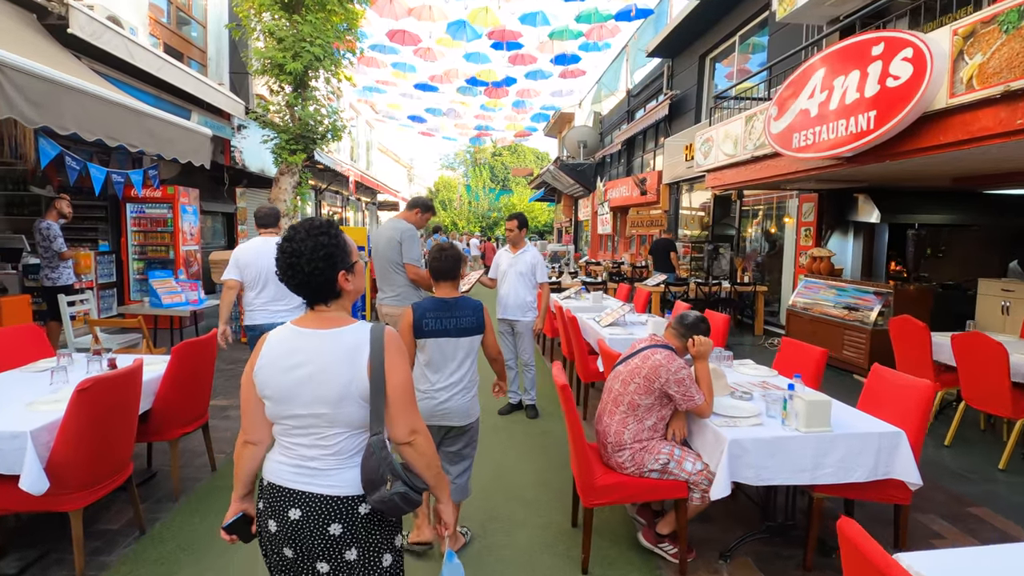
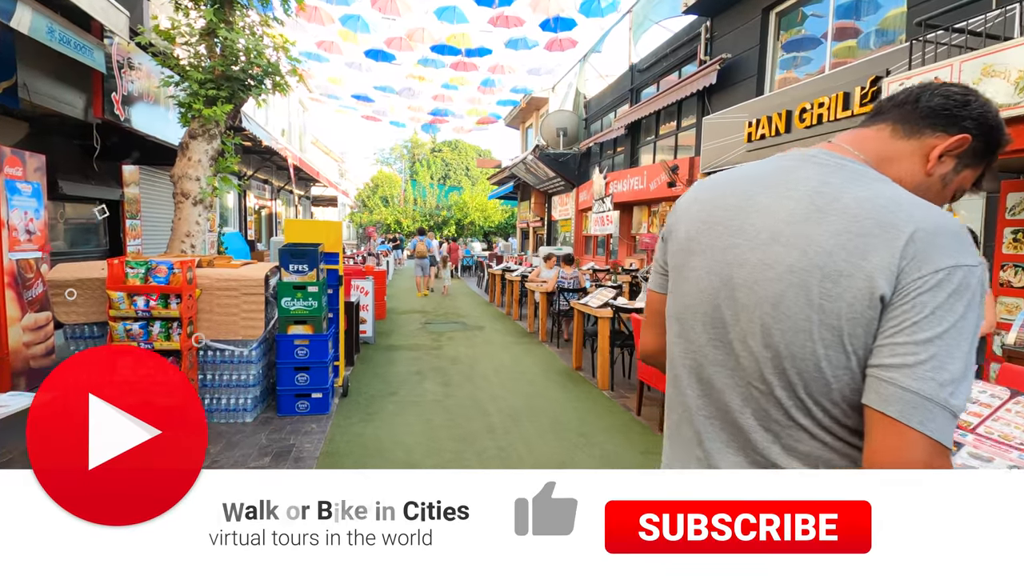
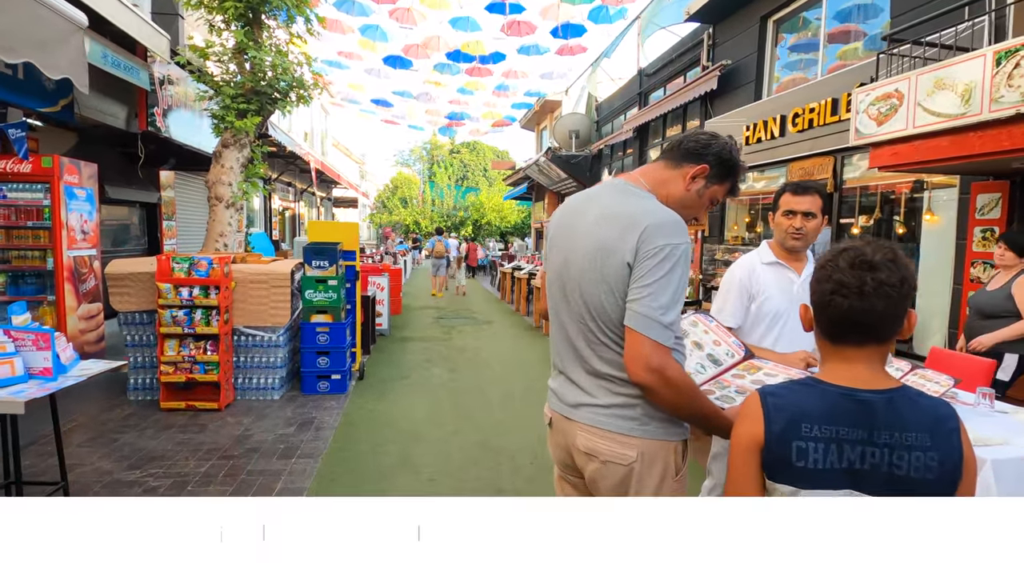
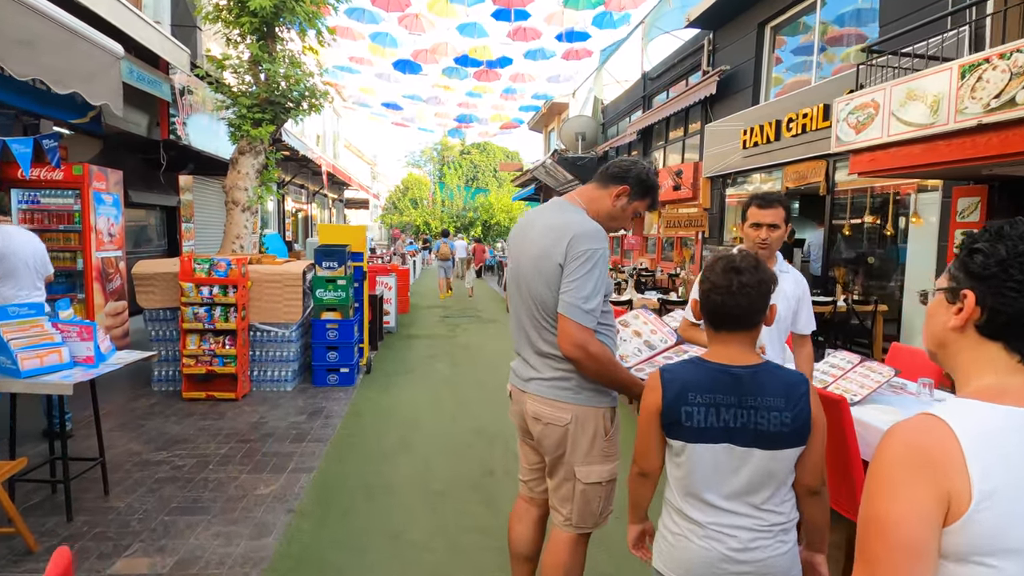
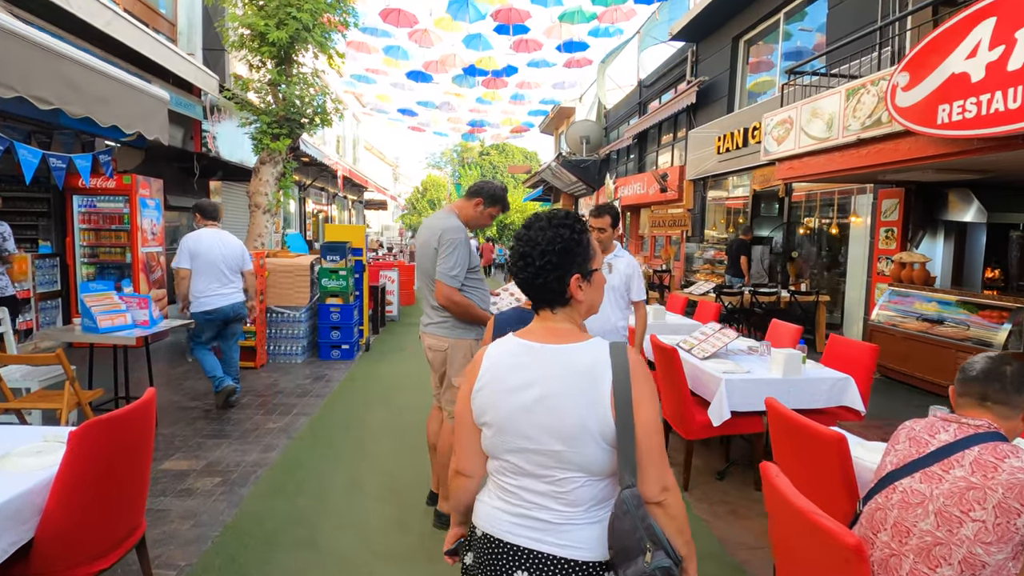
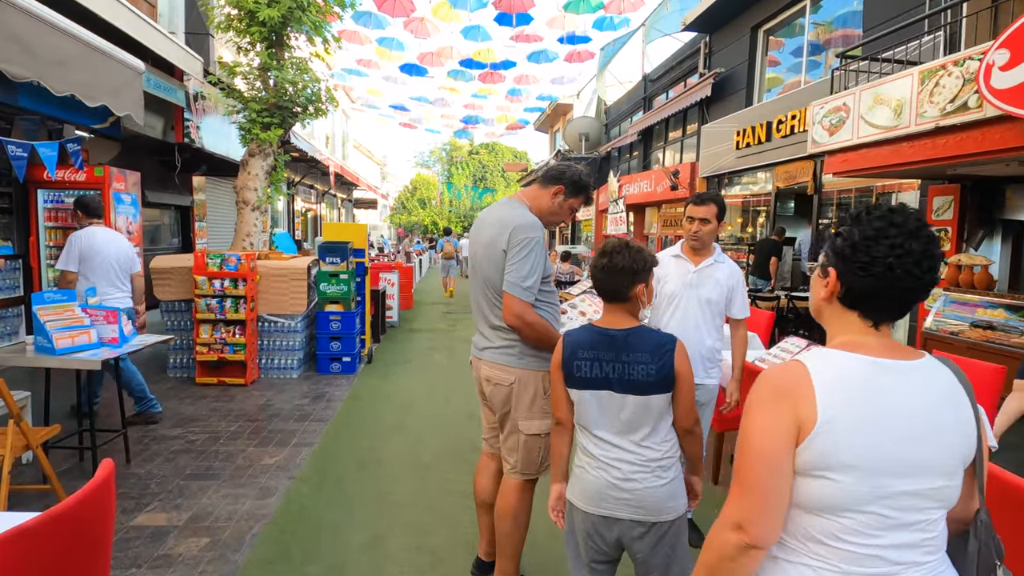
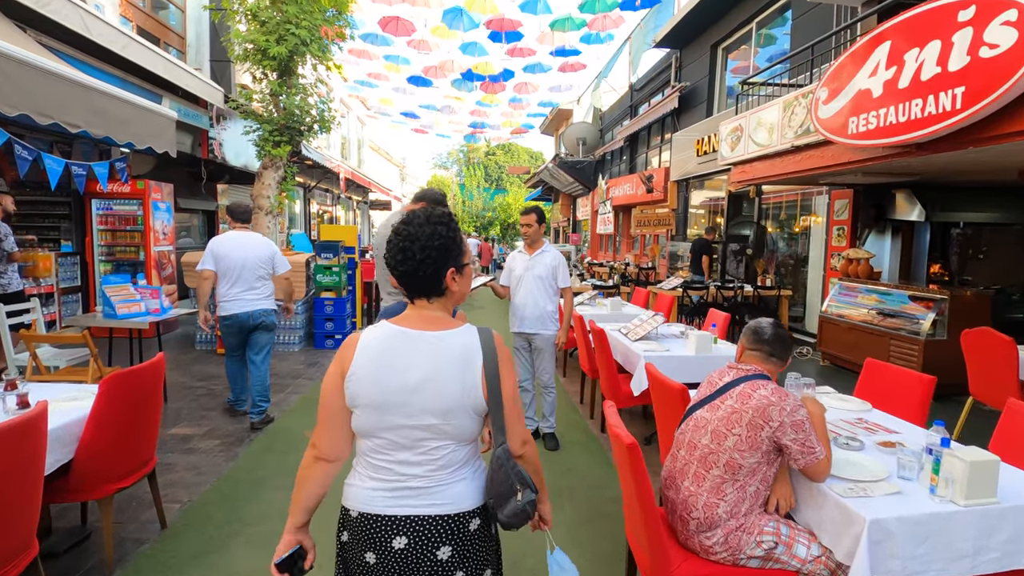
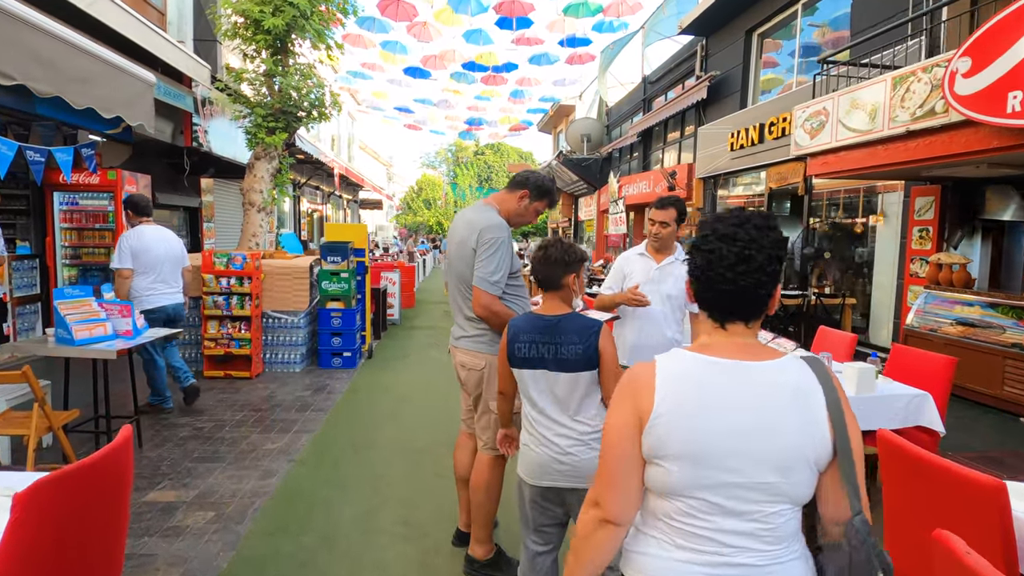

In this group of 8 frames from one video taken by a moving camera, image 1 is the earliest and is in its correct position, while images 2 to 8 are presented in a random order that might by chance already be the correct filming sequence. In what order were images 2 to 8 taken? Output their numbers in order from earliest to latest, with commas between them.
7, 5, 8, 6, 4, 3, 2
